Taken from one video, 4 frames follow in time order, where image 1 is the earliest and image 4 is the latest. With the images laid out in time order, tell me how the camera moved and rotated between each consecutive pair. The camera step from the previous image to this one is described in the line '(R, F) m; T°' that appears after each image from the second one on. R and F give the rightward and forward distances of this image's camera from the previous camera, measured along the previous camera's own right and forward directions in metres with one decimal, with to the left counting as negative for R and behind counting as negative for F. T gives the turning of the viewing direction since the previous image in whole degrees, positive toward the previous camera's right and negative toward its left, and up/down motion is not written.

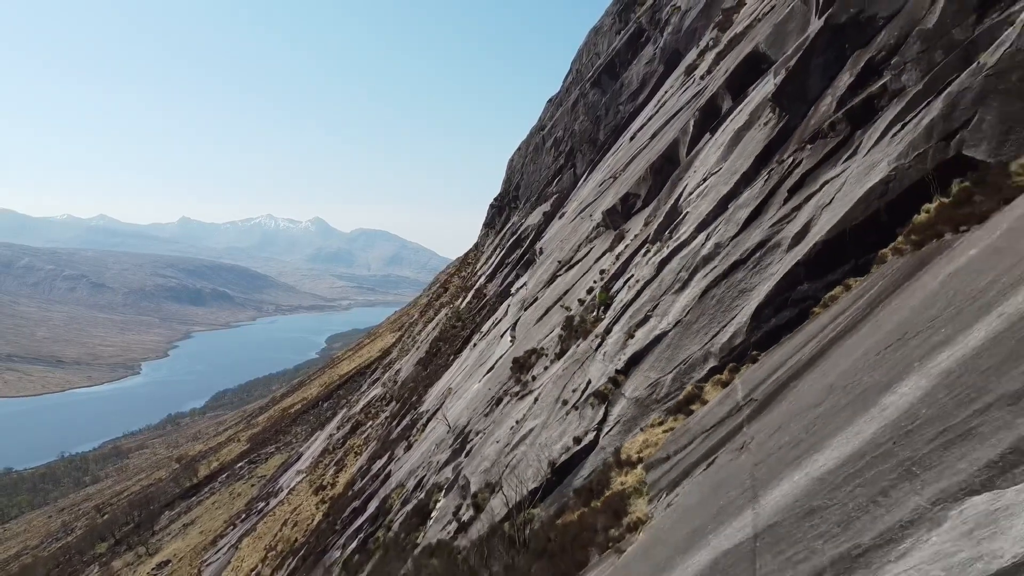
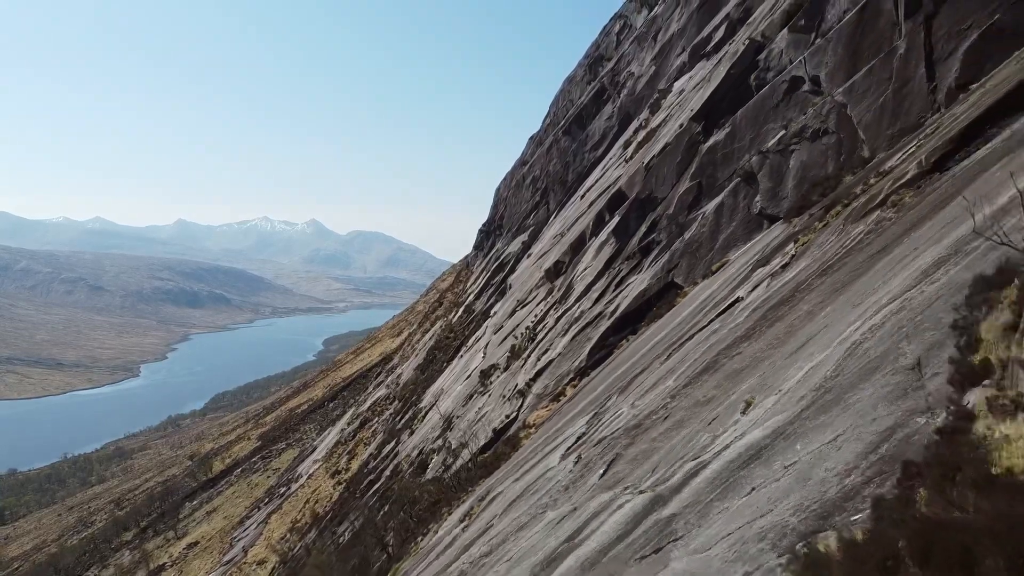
(+1.3, -13.2) m; 0°
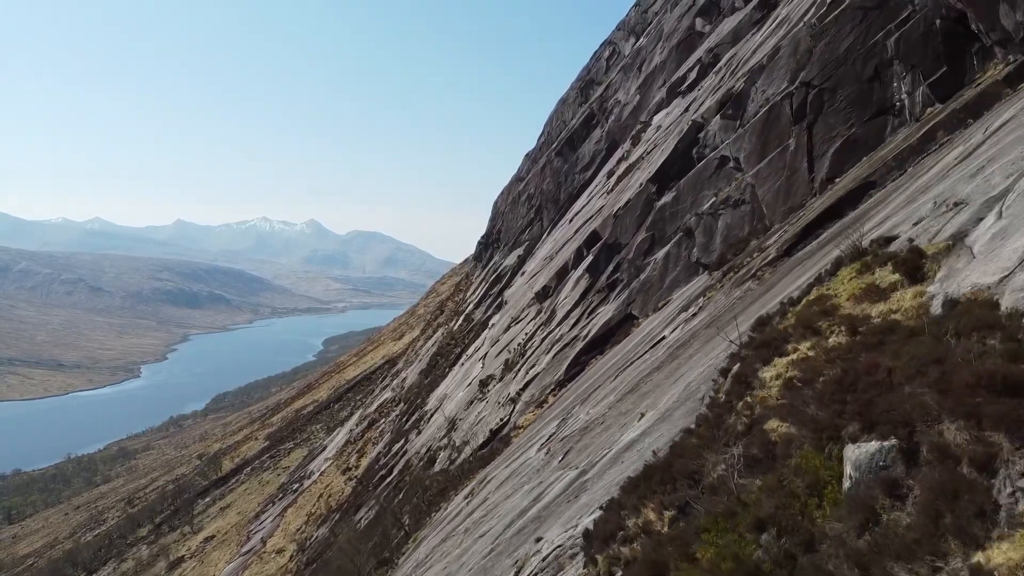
(+0.3, -6.5) m; 0°
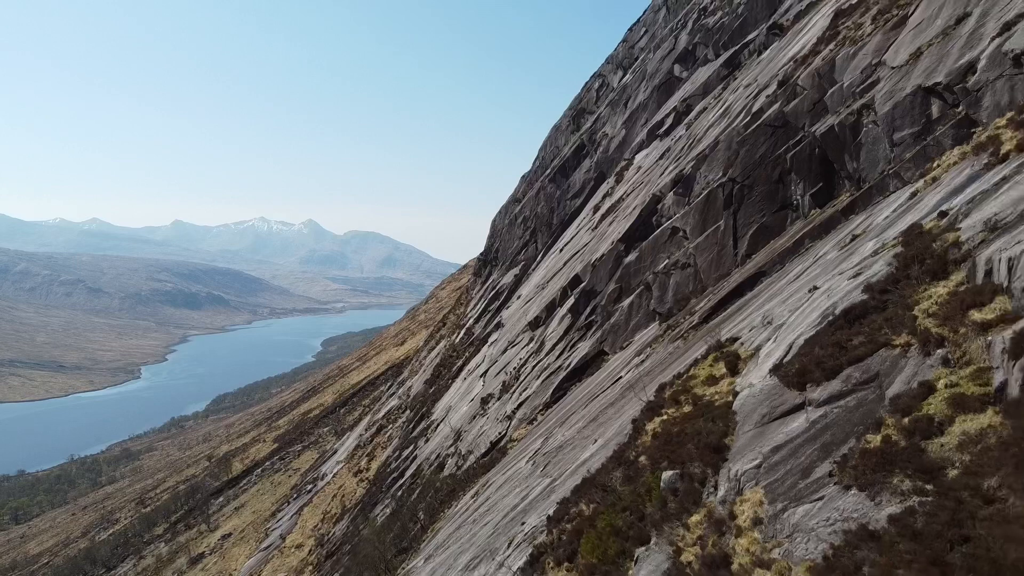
(+0.1, -7.7) m; 0°
